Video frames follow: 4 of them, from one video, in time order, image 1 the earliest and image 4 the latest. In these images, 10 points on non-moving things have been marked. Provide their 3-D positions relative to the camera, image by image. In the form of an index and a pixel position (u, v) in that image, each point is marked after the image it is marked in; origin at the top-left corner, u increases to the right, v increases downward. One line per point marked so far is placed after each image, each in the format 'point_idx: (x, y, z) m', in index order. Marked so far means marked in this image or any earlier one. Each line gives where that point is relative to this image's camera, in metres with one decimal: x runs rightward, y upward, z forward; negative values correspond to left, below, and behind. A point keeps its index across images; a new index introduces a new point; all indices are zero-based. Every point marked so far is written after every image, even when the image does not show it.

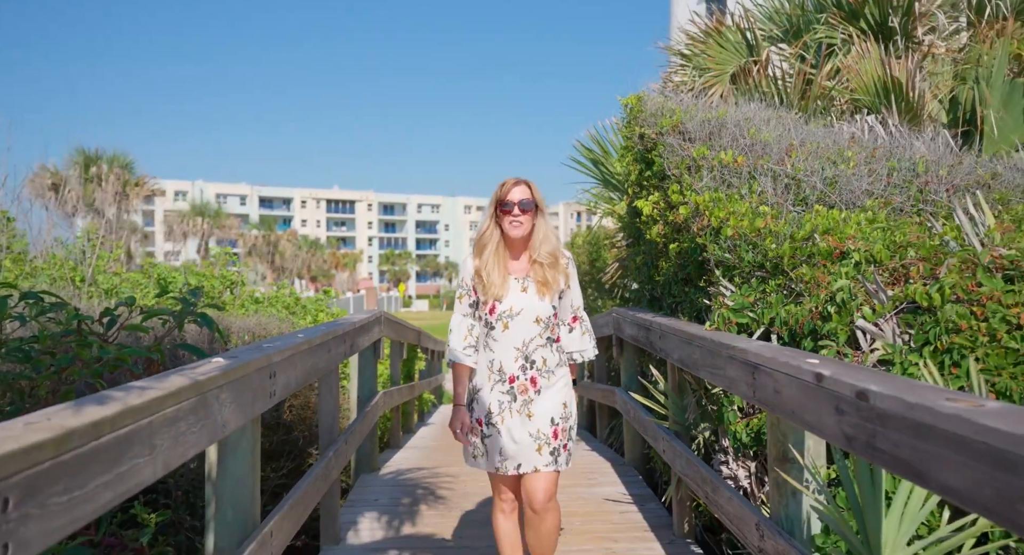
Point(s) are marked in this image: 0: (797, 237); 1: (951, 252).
0: (+1.4, +0.2, +2.8) m
1: (+1.8, +0.1, +2.5) m
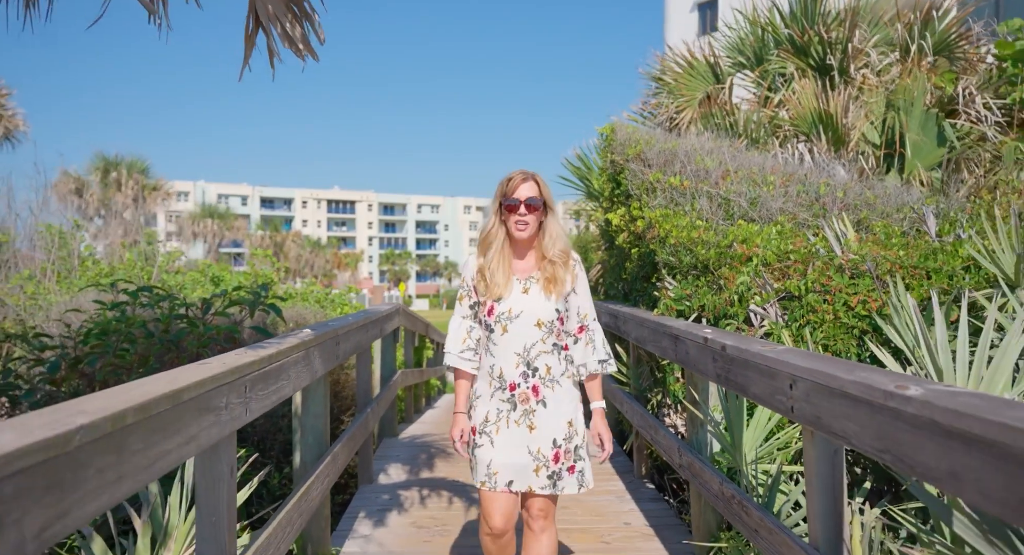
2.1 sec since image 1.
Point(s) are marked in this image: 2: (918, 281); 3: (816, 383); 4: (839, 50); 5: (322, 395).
0: (+1.3, +0.2, +3.8) m
1: (+1.8, +0.1, +3.5) m
2: (+2.2, 0.0, +3.3) m
3: (+1.0, -0.3, +2.0) m
4: (+3.8, +2.6, +7.0) m
5: (-1.1, -0.7, +3.4) m
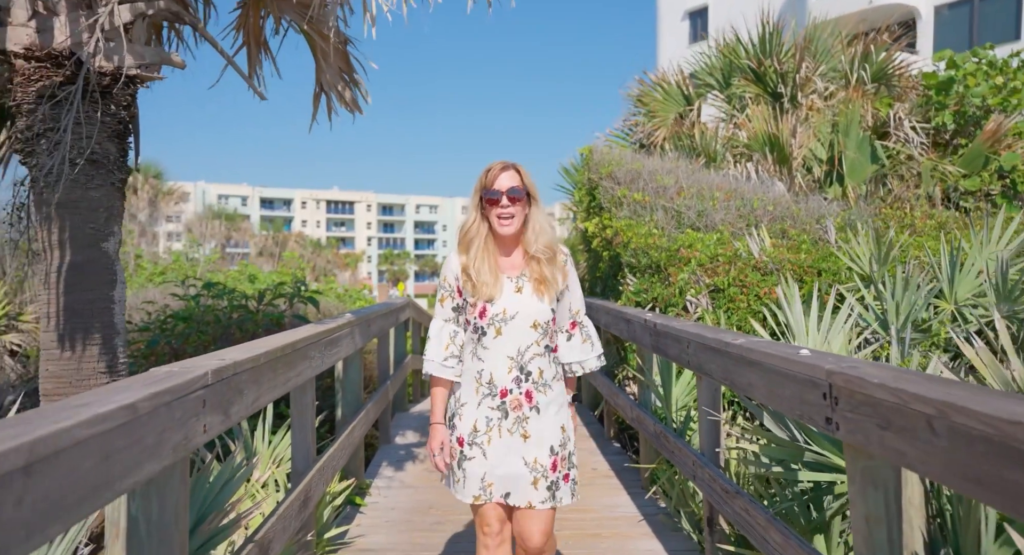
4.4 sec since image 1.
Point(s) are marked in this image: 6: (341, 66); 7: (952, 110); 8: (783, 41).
0: (+1.3, +0.2, +4.9) m
1: (+1.7, +0.1, +4.6) m
2: (+2.1, 0.0, +4.4) m
3: (+0.9, -0.3, +3.0) m
4: (+3.7, +2.6, +8.0) m
5: (-1.1, -0.6, +4.4) m
6: (-1.1, +1.3, +3.7) m
7: (+5.4, +2.1, +7.4) m
8: (+3.7, +3.2, +8.3) m
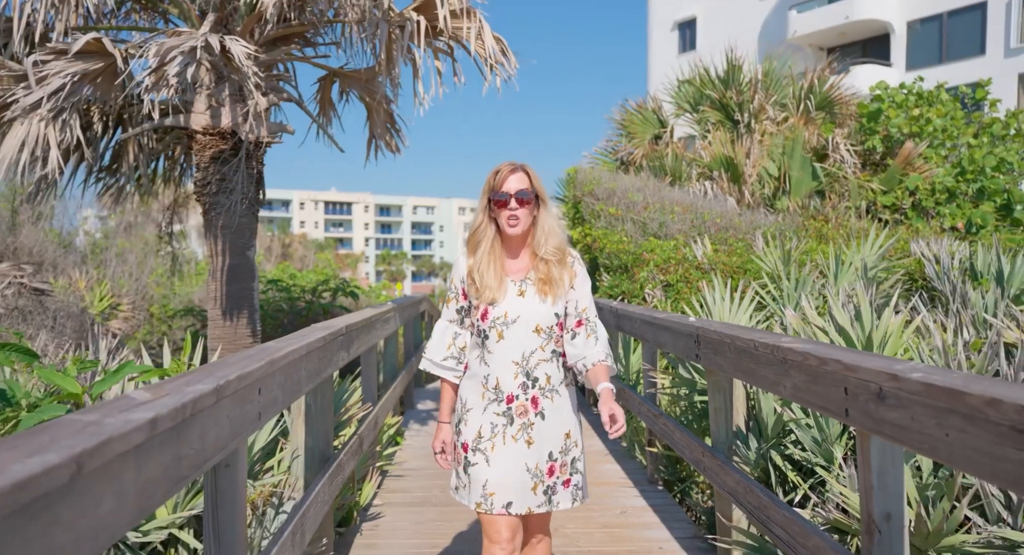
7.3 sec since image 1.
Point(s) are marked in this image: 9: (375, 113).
0: (+1.3, +0.2, +6.2) m
1: (+1.7, +0.2, +6.0) m
2: (+2.1, 0.0, +5.8) m
3: (+0.9, -0.3, +4.4) m
4: (+3.7, +2.7, +9.5) m
5: (-1.1, -0.6, +5.8) m
6: (-1.1, +1.3, +5.1) m
7: (+5.4, +2.1, +8.8) m
8: (+3.7, +3.2, +9.7) m
9: (-1.1, +1.4, +5.0) m
